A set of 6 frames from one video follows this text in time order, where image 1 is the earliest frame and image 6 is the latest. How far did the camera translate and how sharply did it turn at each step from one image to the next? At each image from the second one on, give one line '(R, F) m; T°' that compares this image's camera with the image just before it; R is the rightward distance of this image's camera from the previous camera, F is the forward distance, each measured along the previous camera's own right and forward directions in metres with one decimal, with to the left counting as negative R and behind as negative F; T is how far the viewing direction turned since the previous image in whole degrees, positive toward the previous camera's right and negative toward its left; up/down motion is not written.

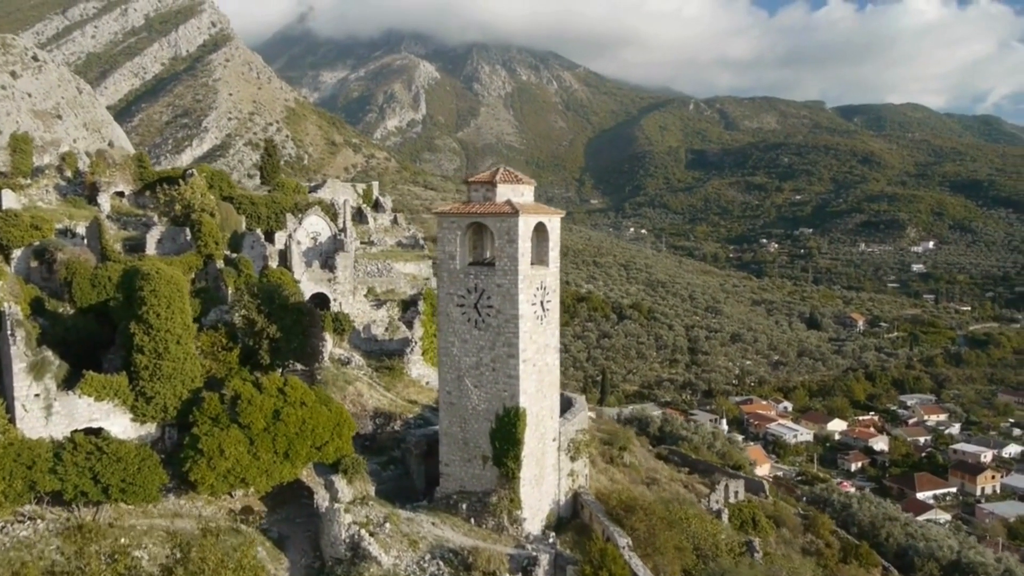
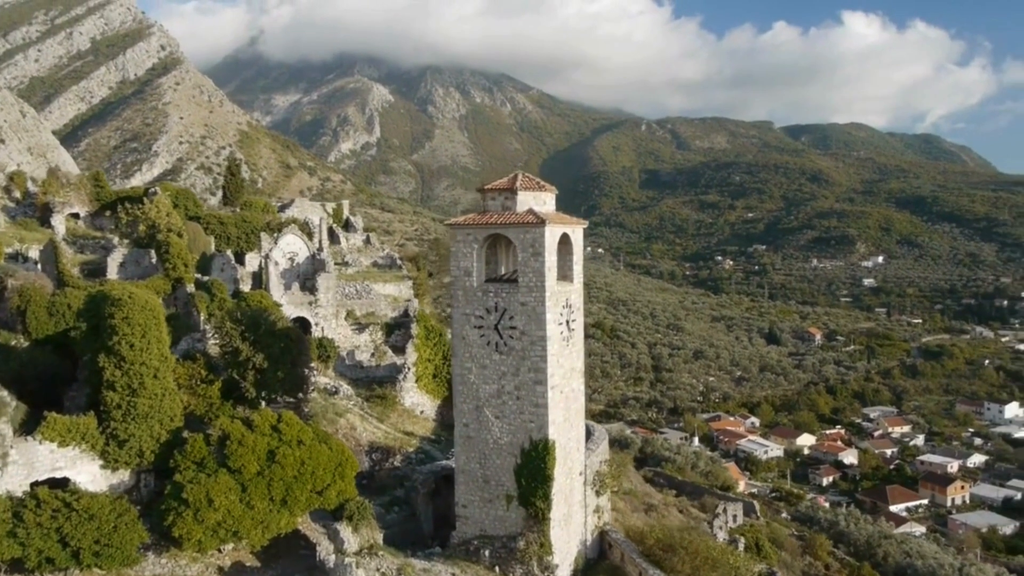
(-0.9, +1.2) m; +3°
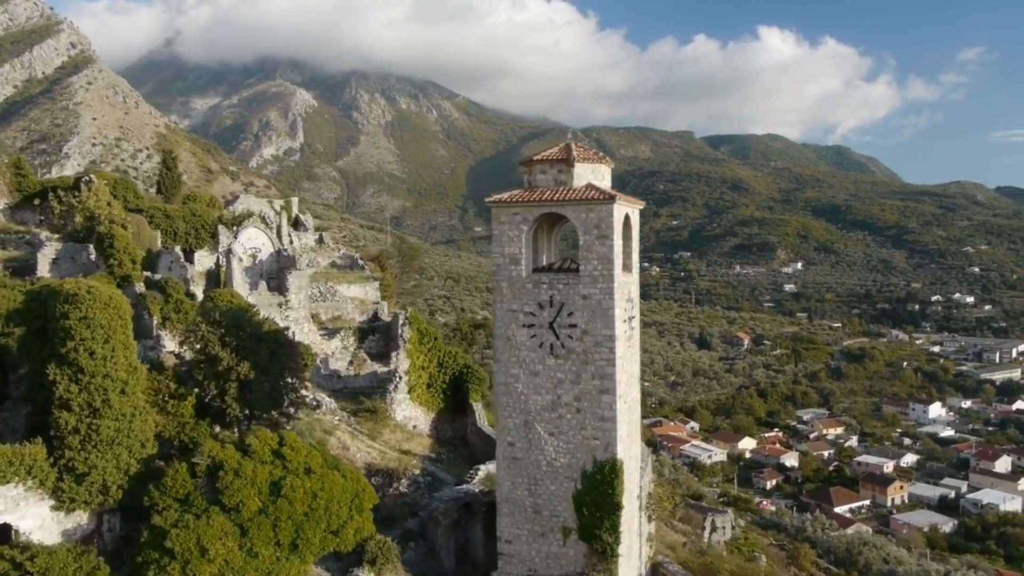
(-1.6, +1.9) m; +5°
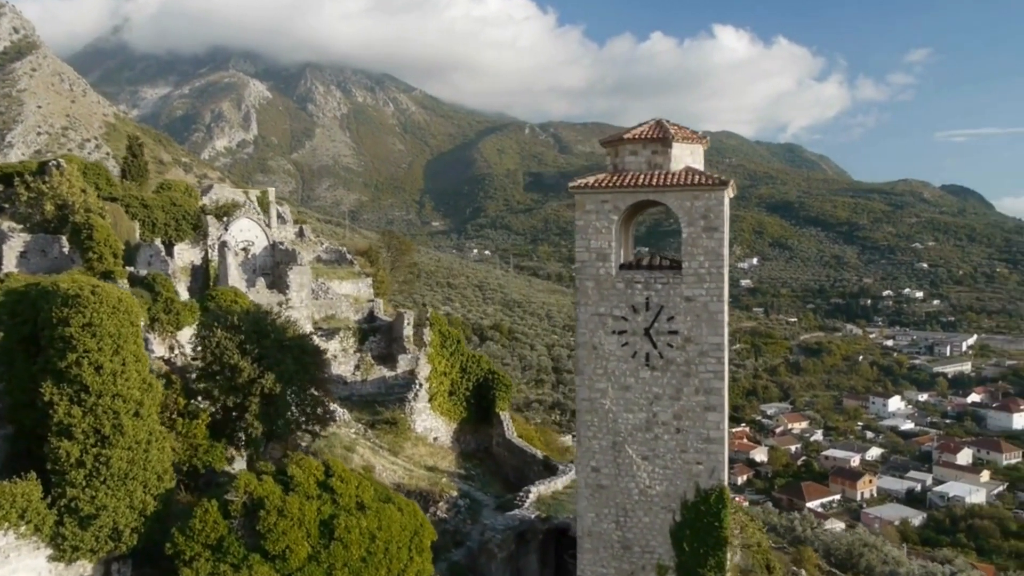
(-1.4, +1.4) m; +3°
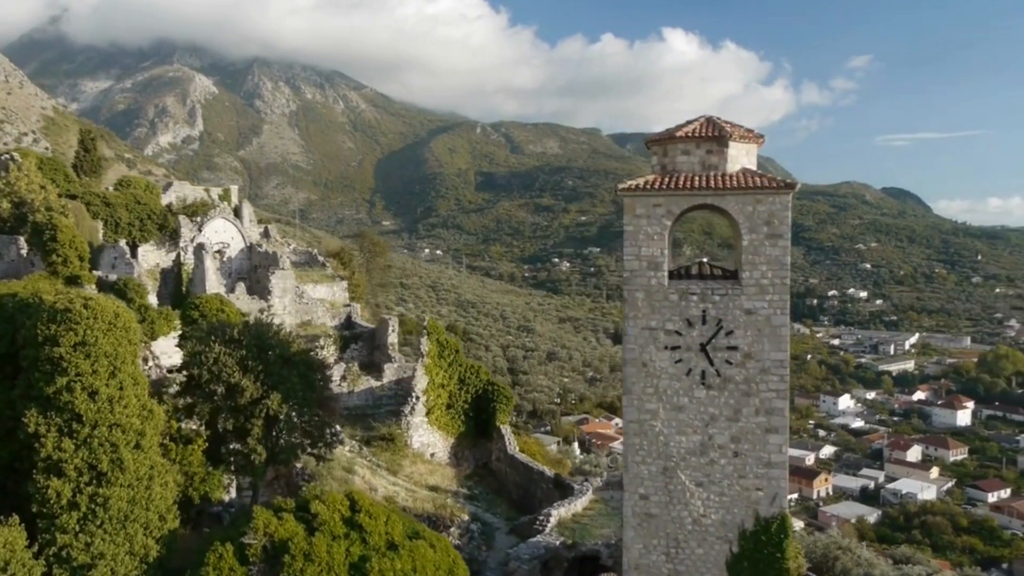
(-0.9, +0.7) m; +4°
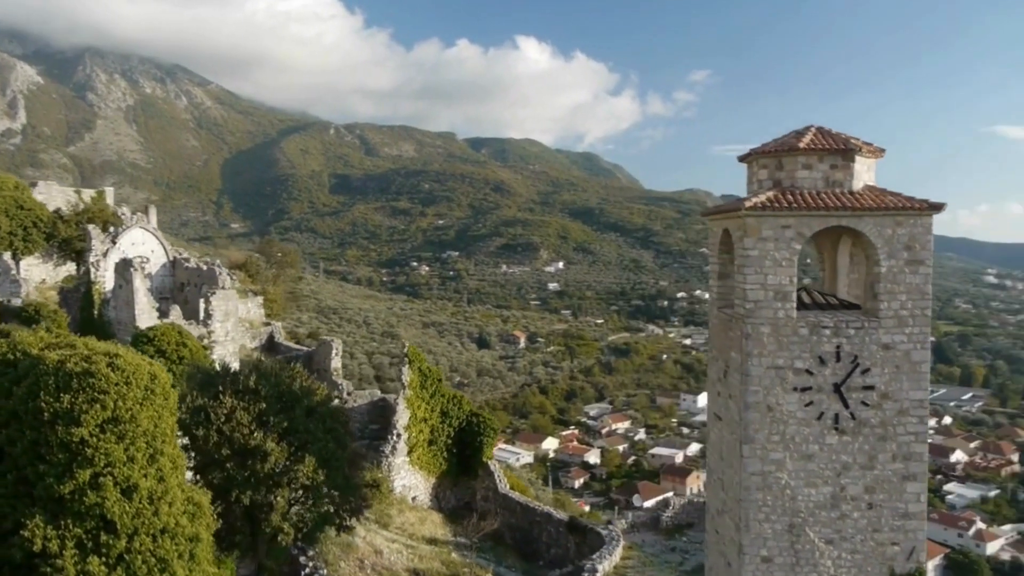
(-2.0, +1.4) m; +11°
